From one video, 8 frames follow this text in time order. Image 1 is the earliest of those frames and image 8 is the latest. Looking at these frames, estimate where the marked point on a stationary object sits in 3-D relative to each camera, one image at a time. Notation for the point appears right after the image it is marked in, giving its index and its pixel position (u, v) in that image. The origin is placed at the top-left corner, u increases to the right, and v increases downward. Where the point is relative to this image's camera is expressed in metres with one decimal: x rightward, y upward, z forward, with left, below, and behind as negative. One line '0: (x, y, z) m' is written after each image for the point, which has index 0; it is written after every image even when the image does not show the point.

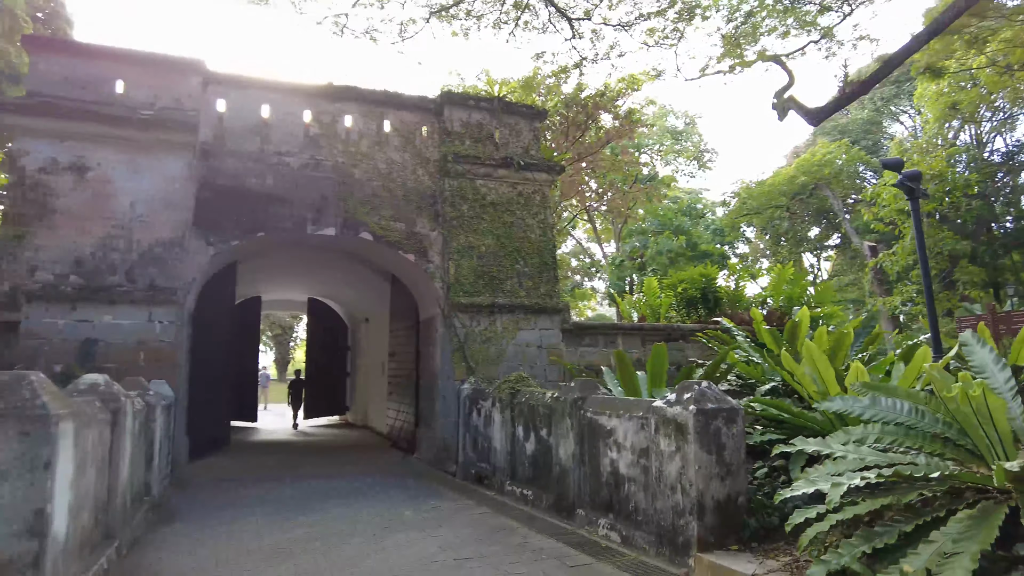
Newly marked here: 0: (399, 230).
0: (-1.2, +0.6, +7.2) m
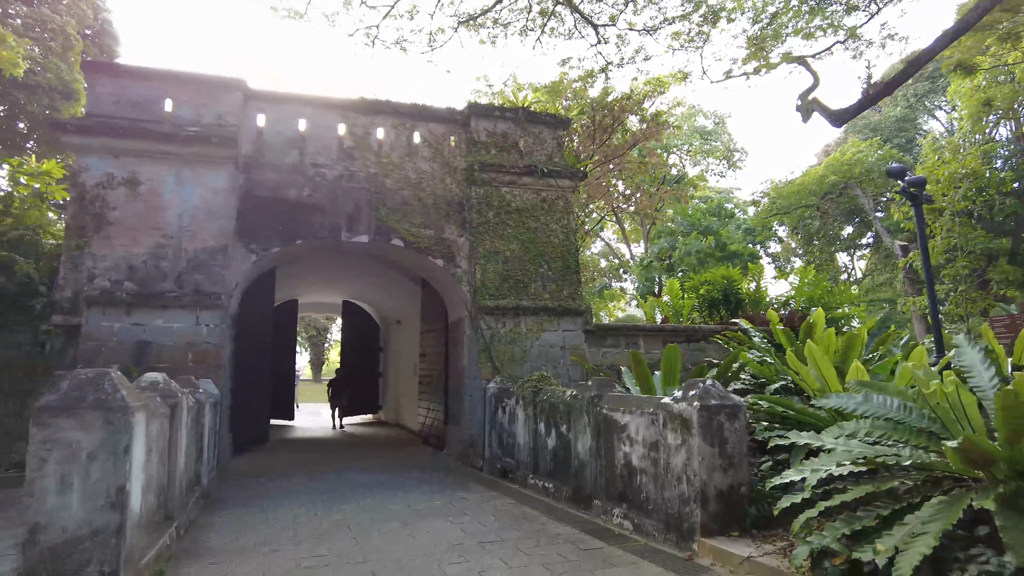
0: (-1.0, +0.6, +7.5) m
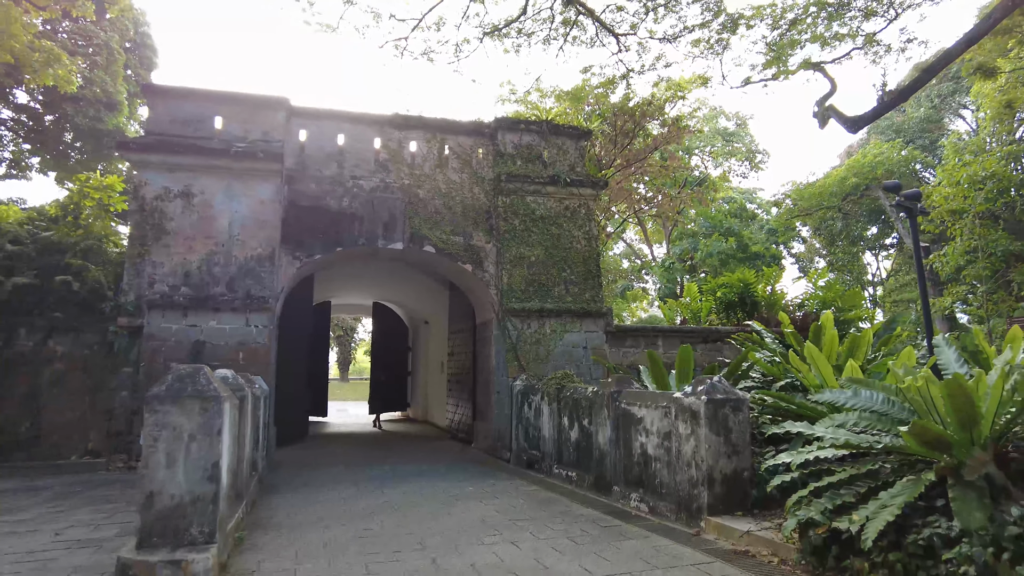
0: (-0.7, +0.5, +8.0) m
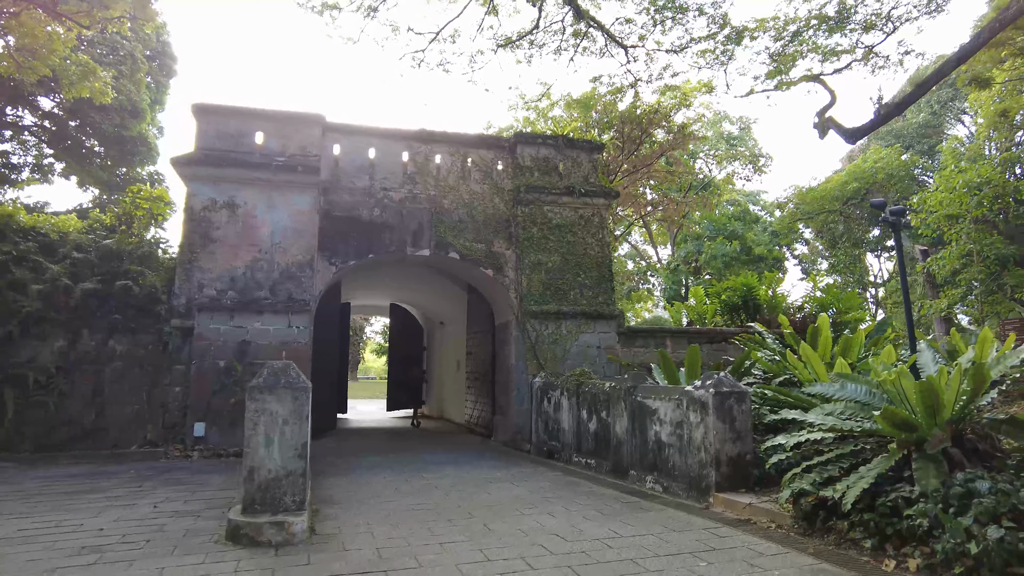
0: (-0.4, +0.5, +8.6) m
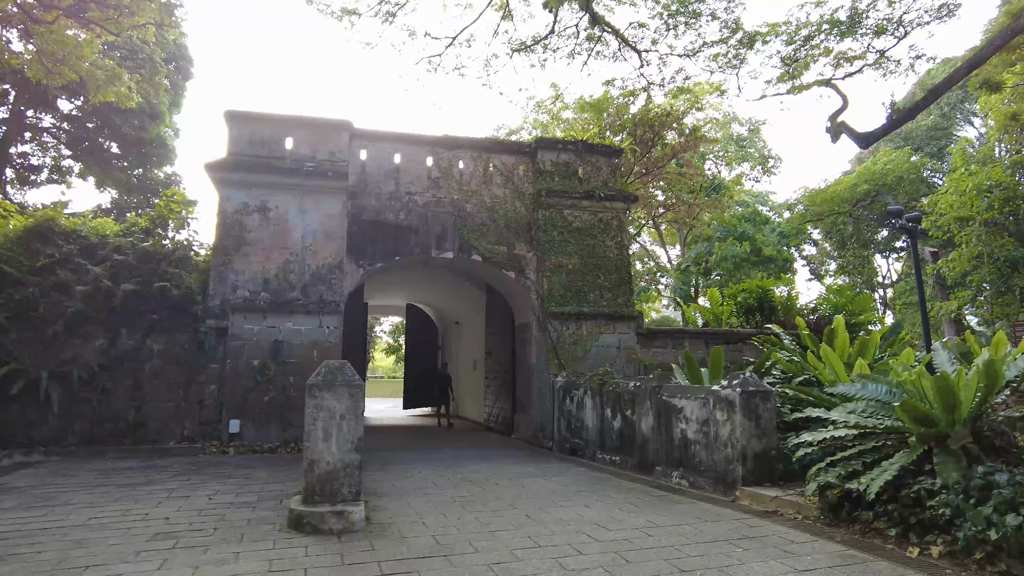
0: (-0.1, +0.5, +8.9) m
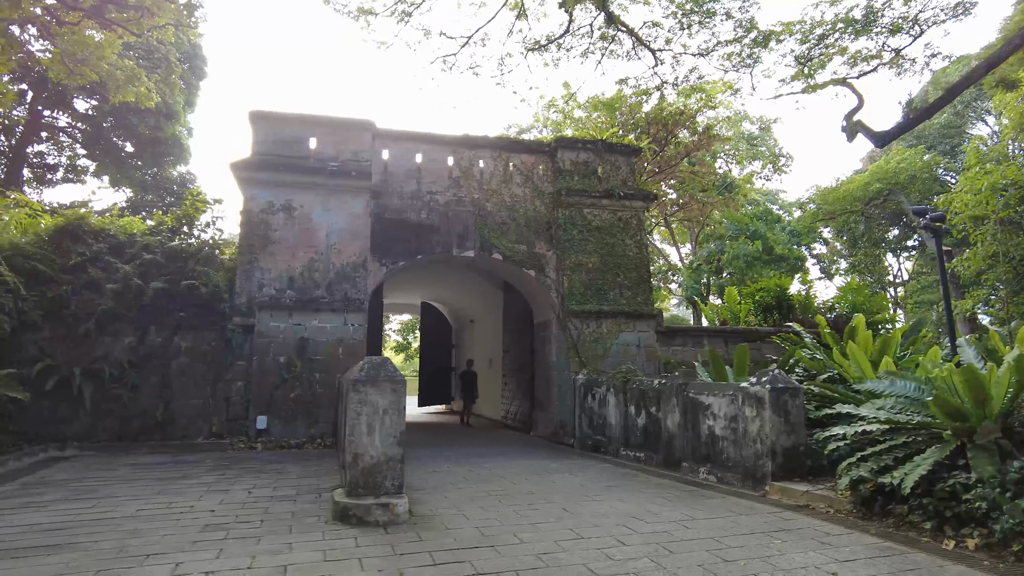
0: (+0.1, +0.5, +8.9) m
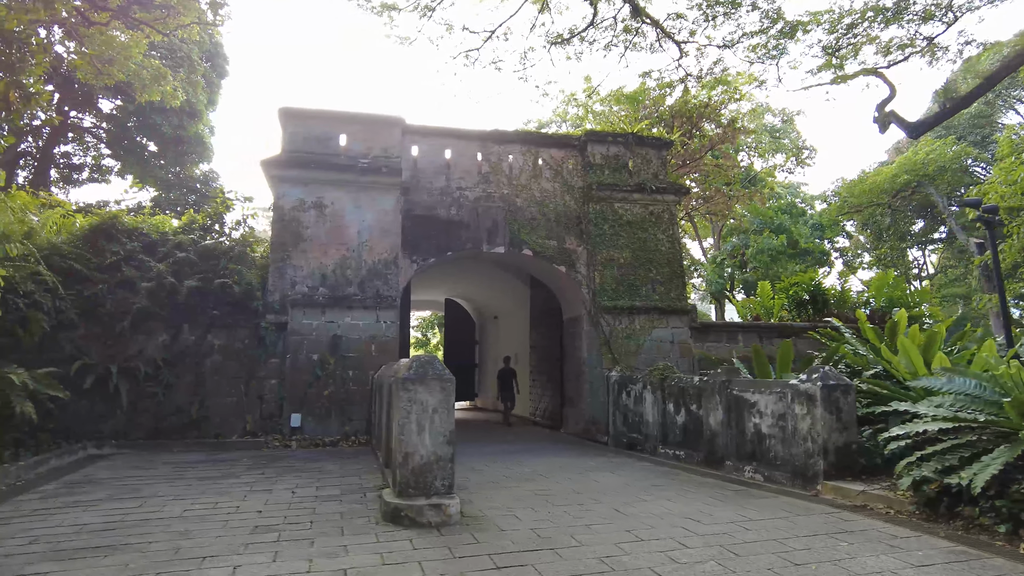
0: (+0.5, +0.6, +8.9) m
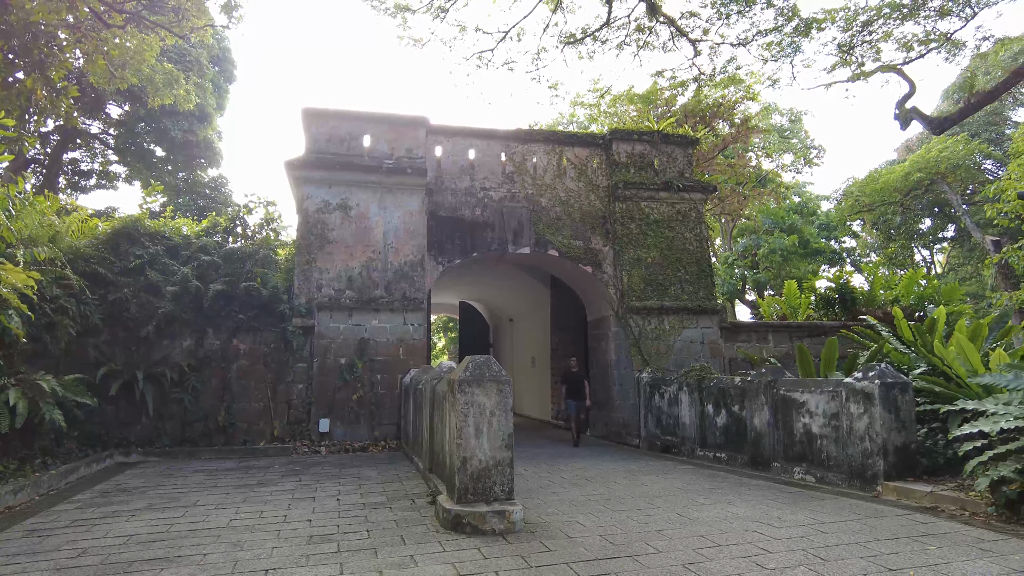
0: (+0.9, +0.5, +8.7) m
